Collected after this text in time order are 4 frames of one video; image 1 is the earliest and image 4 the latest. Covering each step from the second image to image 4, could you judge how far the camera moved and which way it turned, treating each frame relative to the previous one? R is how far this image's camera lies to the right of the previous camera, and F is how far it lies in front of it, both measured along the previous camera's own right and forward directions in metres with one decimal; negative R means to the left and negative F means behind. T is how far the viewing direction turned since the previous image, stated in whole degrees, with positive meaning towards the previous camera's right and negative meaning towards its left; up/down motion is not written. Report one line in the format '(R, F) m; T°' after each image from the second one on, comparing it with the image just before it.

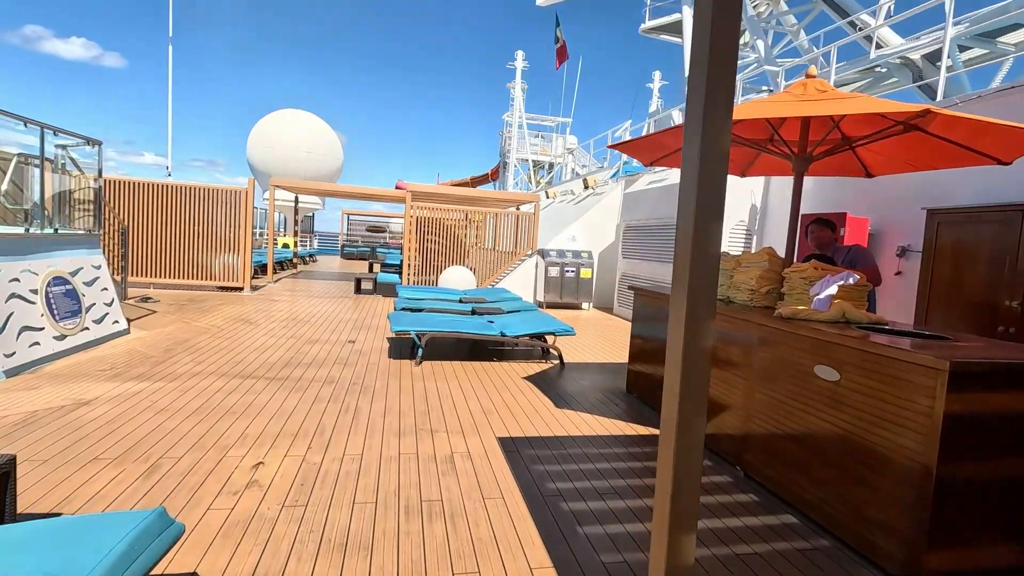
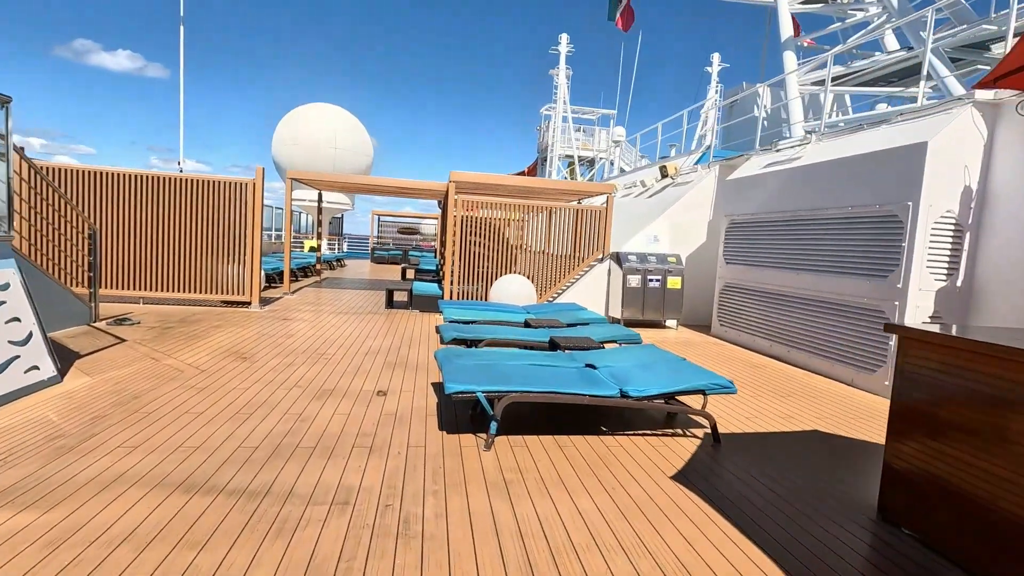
(-0.7, +2.2) m; -3°
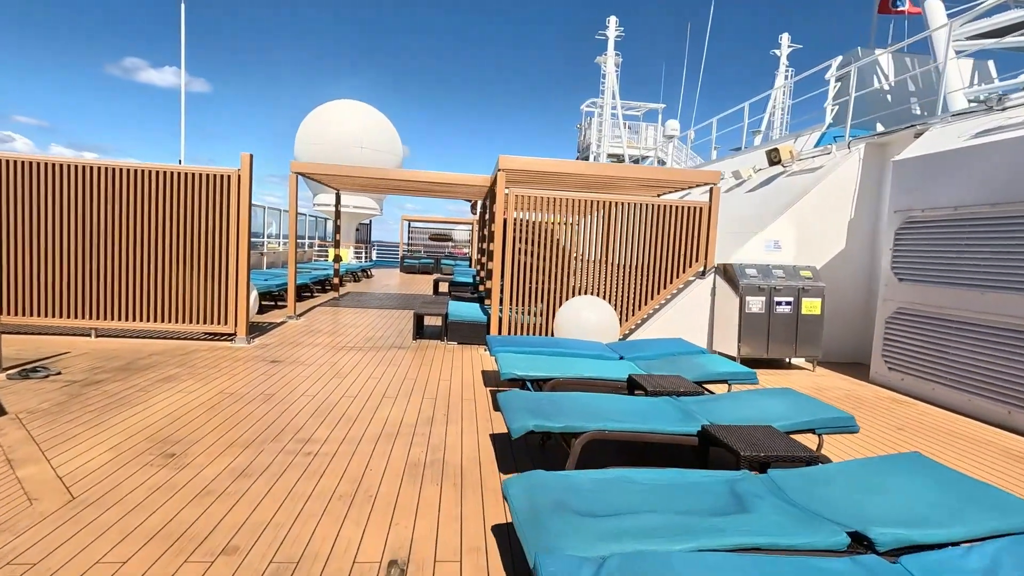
(-0.5, +2.3) m; -3°
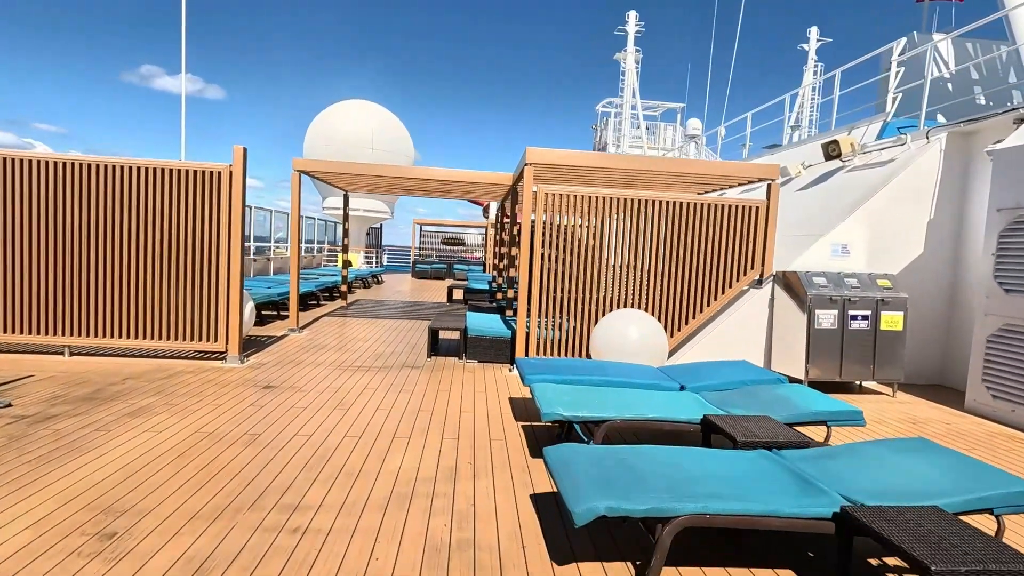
(-0.2, +0.8) m; -1°
